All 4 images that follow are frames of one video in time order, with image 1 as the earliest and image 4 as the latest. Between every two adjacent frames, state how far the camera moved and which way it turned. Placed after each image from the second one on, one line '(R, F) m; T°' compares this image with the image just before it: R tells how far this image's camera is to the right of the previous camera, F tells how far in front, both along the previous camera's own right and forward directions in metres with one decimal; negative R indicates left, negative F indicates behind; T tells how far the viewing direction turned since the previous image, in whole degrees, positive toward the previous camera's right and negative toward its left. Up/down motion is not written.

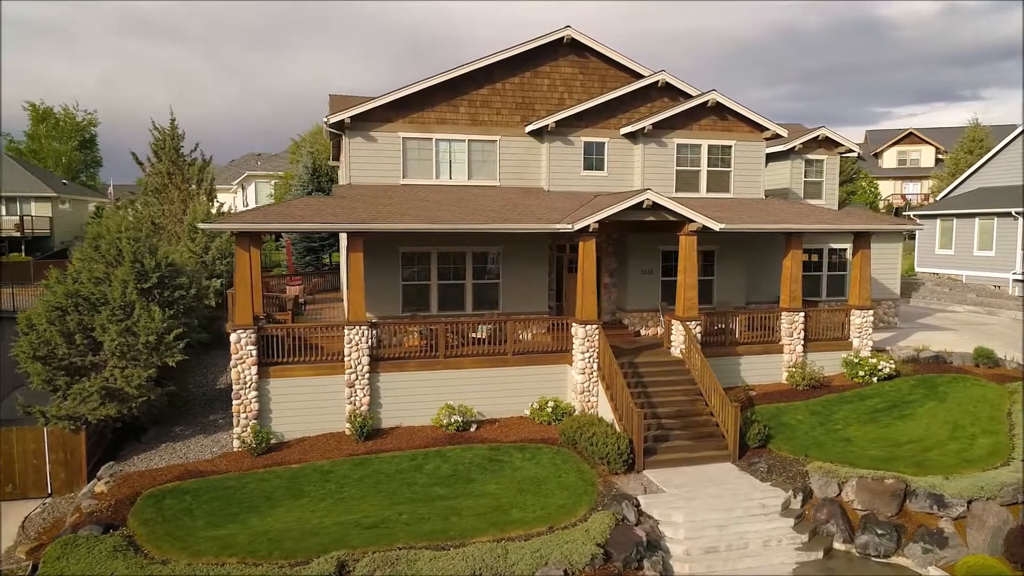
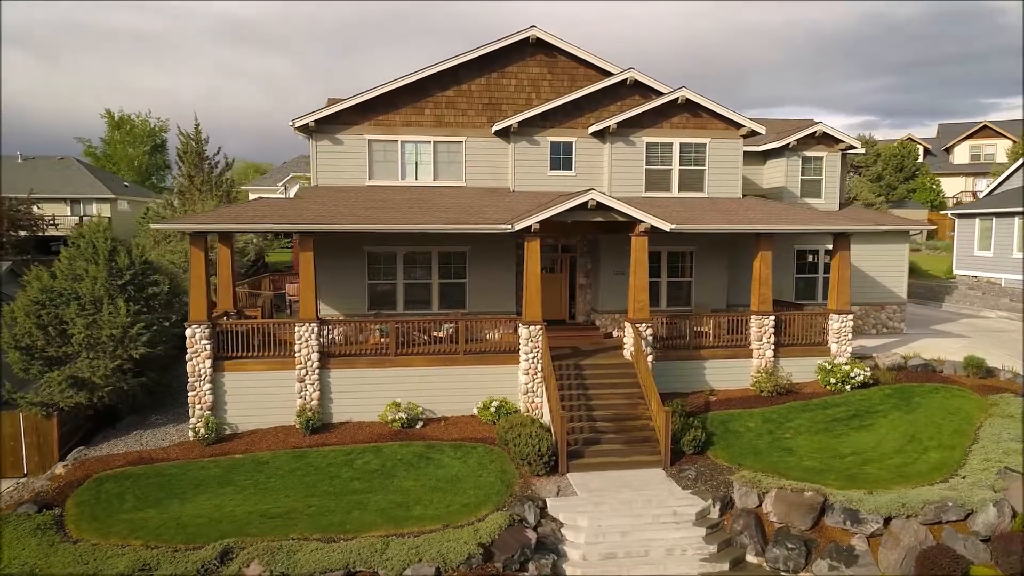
(+2.5, +0.1) m; -5°
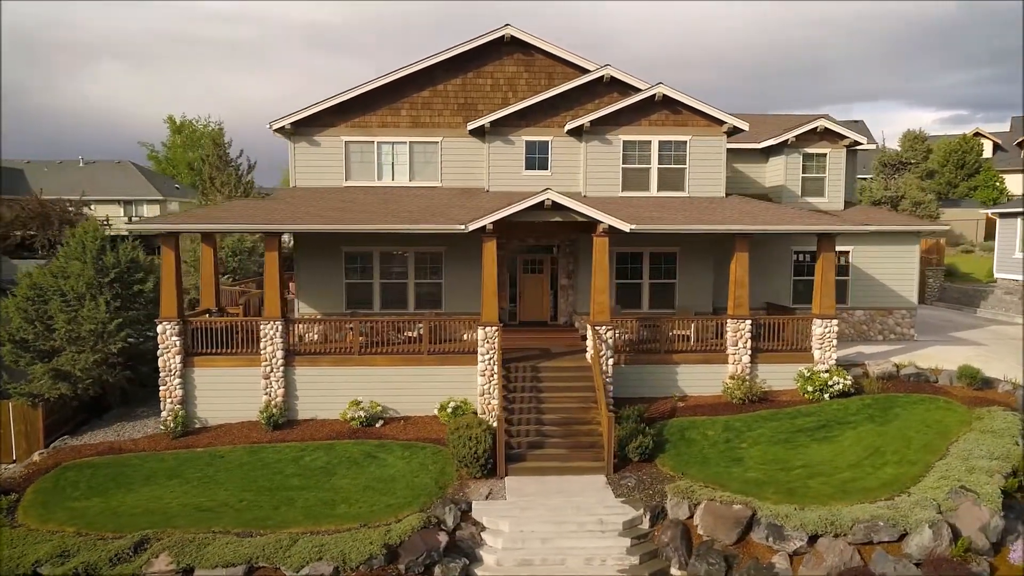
(+2.1, +0.2) m; -5°
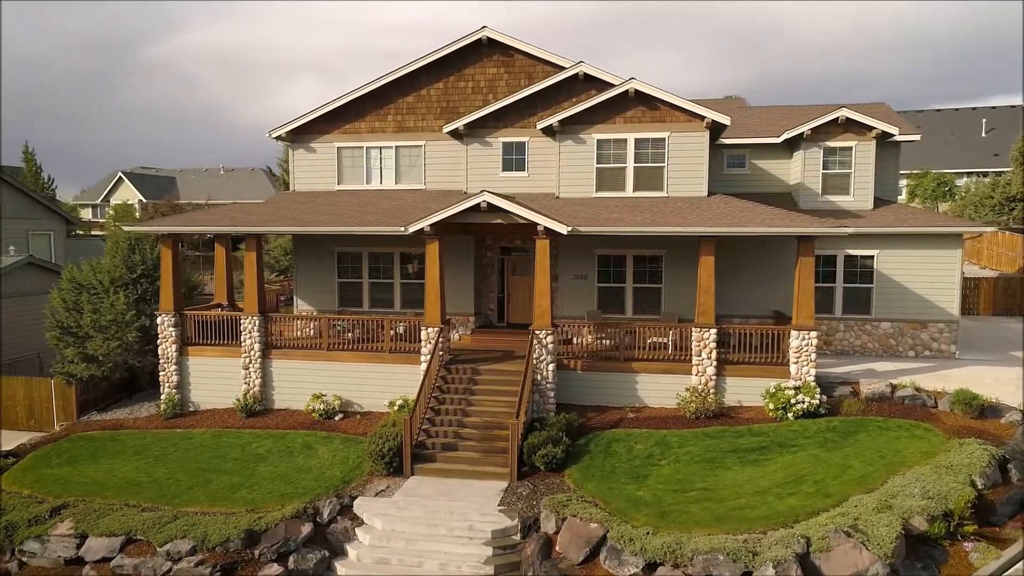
(+4.0, +0.4) m; -12°
